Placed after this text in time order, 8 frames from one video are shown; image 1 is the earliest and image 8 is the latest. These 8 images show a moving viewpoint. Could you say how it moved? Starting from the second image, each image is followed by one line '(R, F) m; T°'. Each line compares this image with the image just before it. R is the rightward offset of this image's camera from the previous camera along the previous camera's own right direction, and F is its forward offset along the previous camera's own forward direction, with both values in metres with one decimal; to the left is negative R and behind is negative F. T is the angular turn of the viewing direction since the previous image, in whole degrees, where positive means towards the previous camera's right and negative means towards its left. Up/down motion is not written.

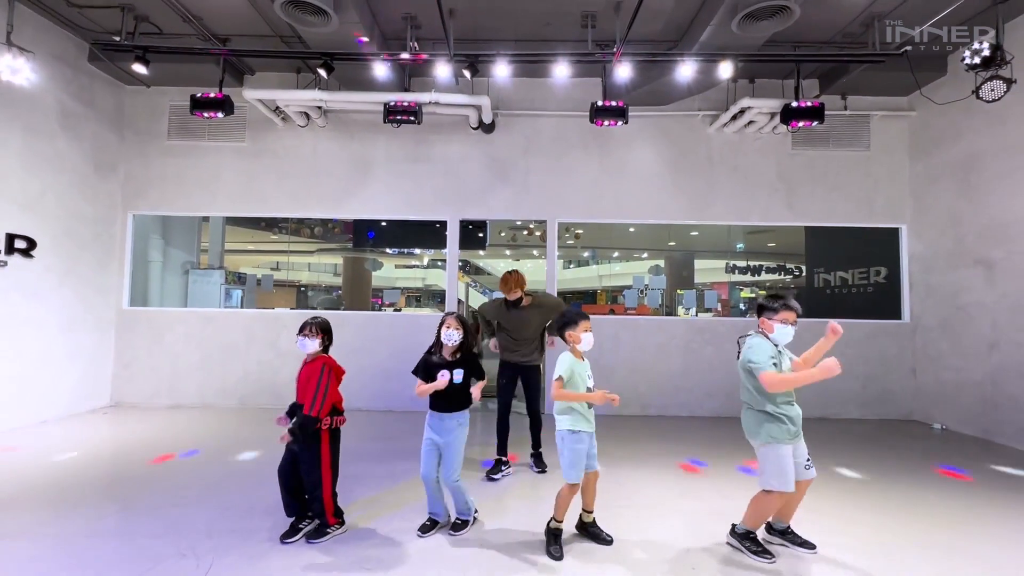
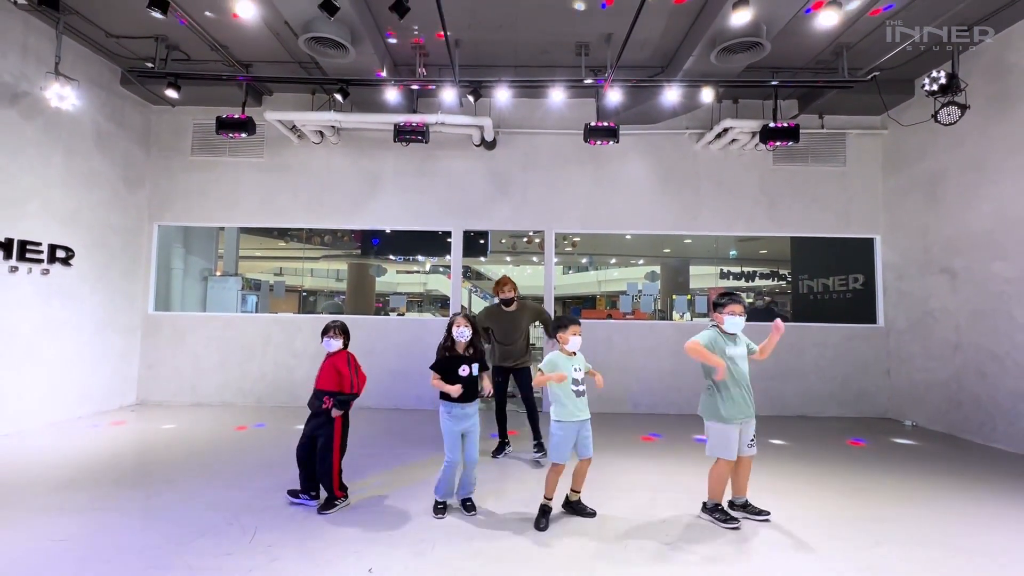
(0.0, -0.4) m; 0°
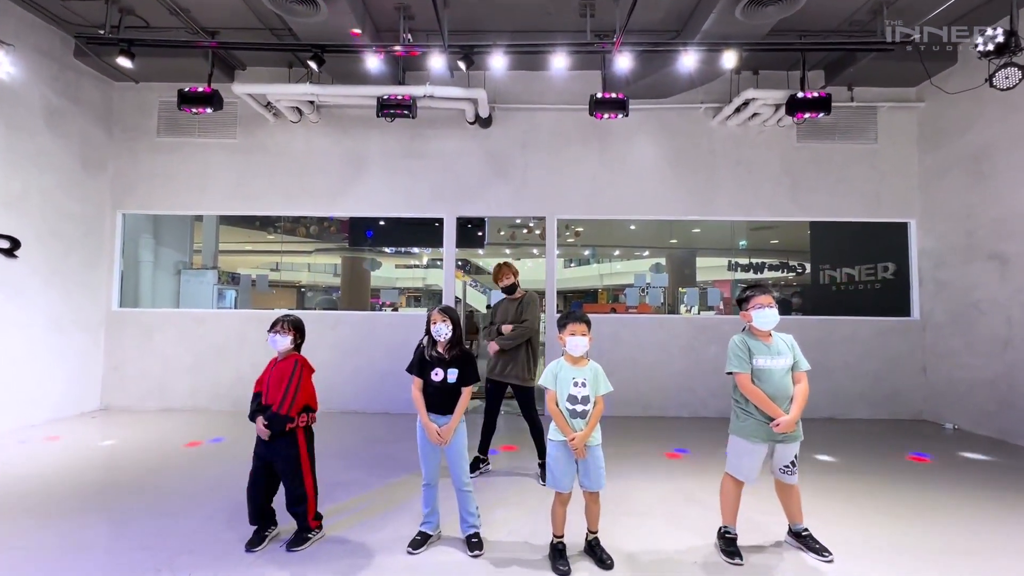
(0.0, +0.5) m; 0°
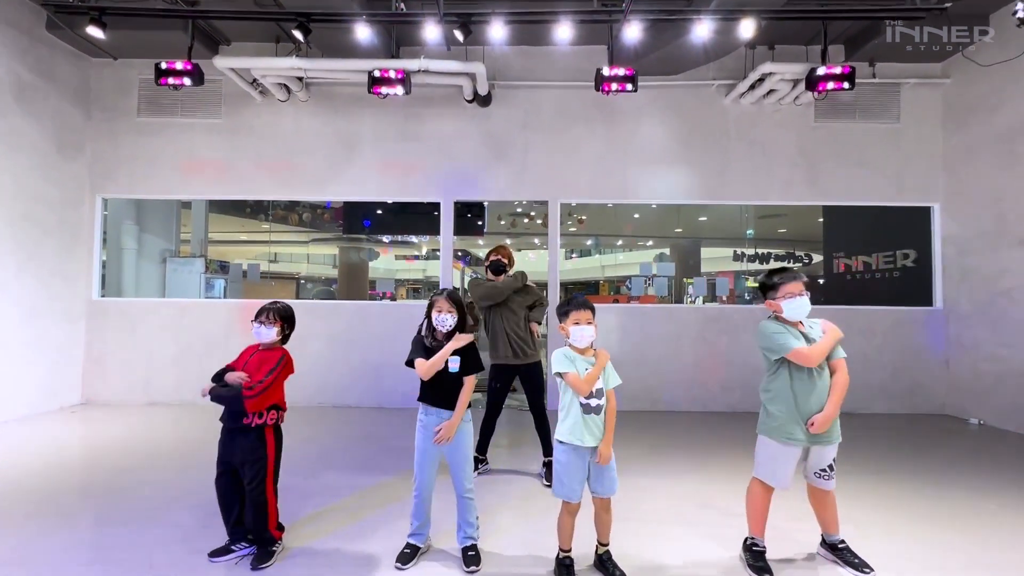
(0.0, +0.3) m; 0°
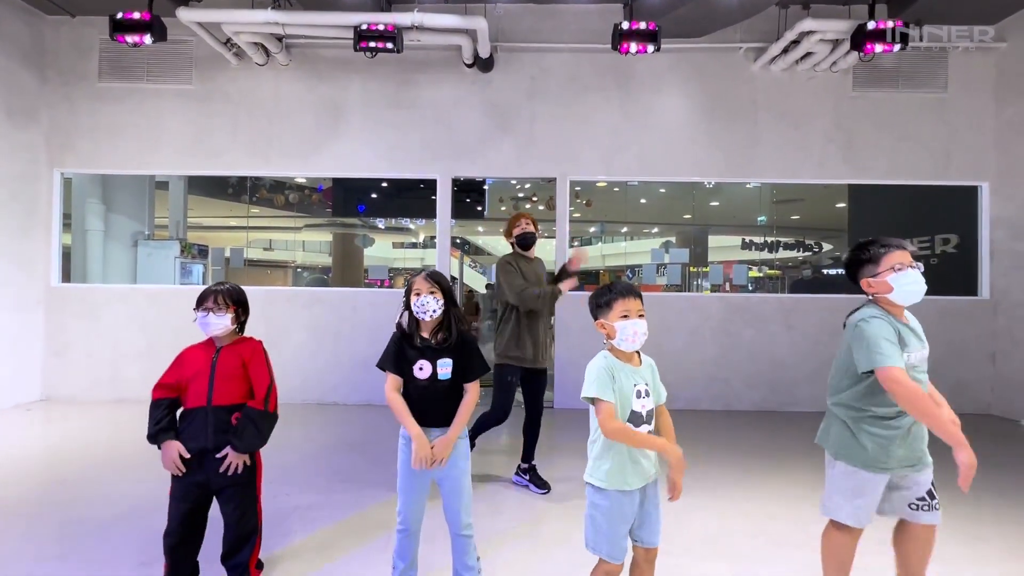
(0.0, +0.4) m; 0°
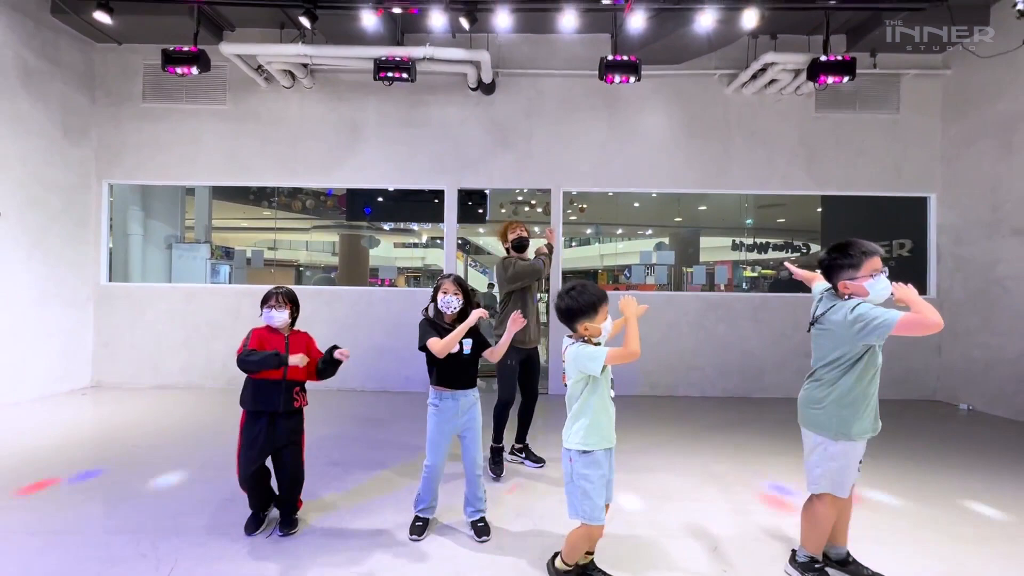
(0.0, -0.5) m; 0°
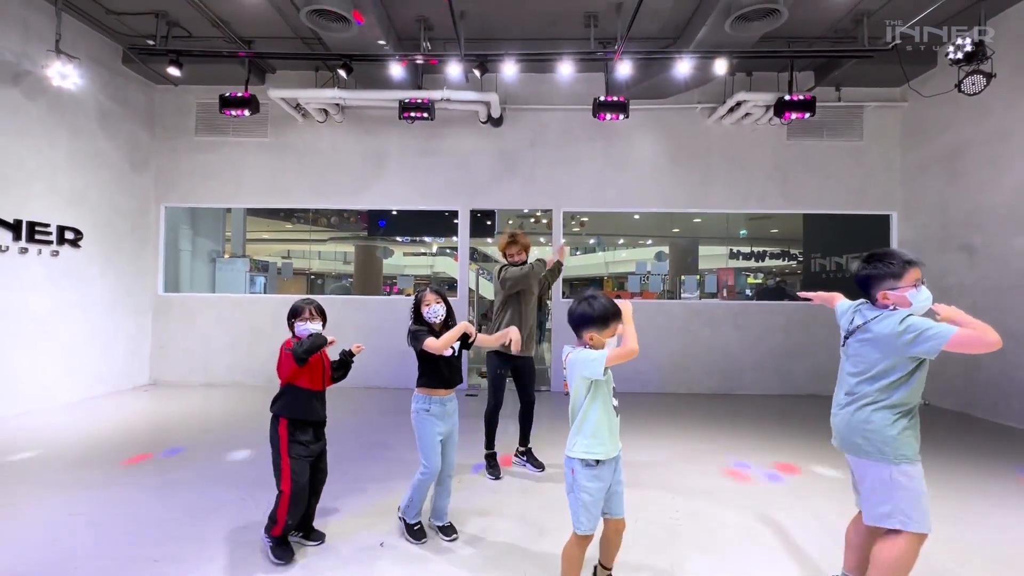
(0.0, -0.6) m; -1°
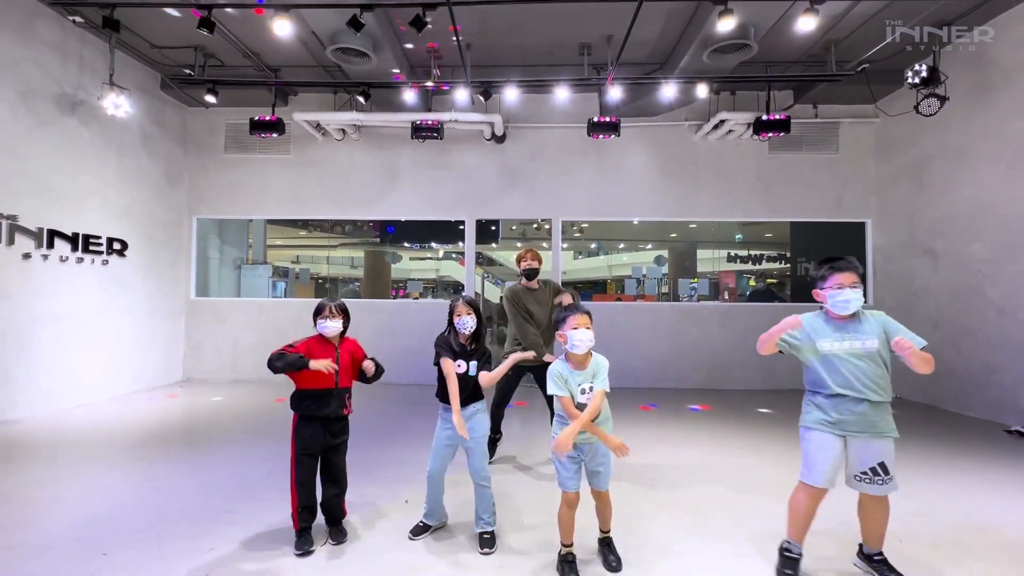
(0.0, -0.5) m; -1°
